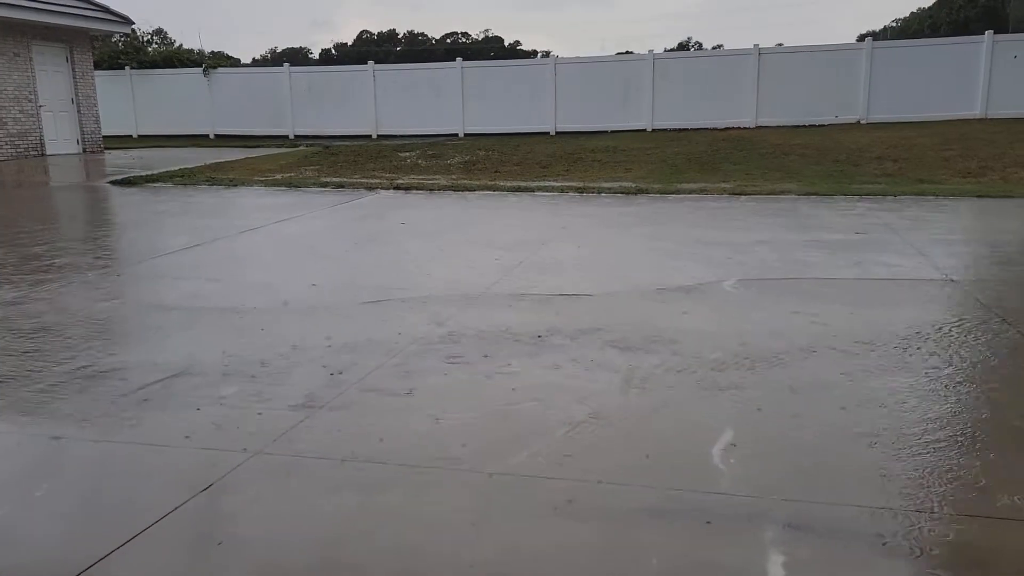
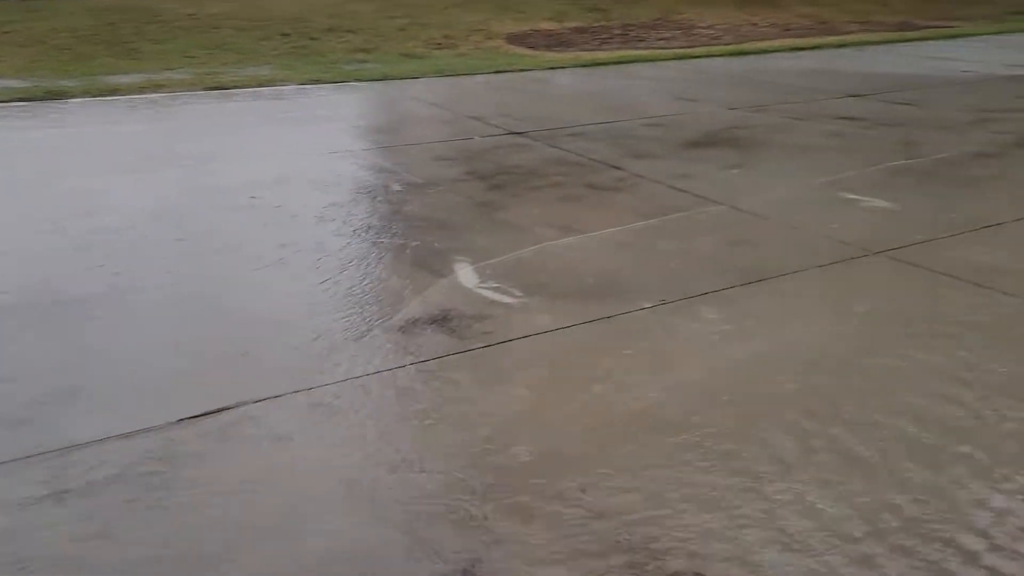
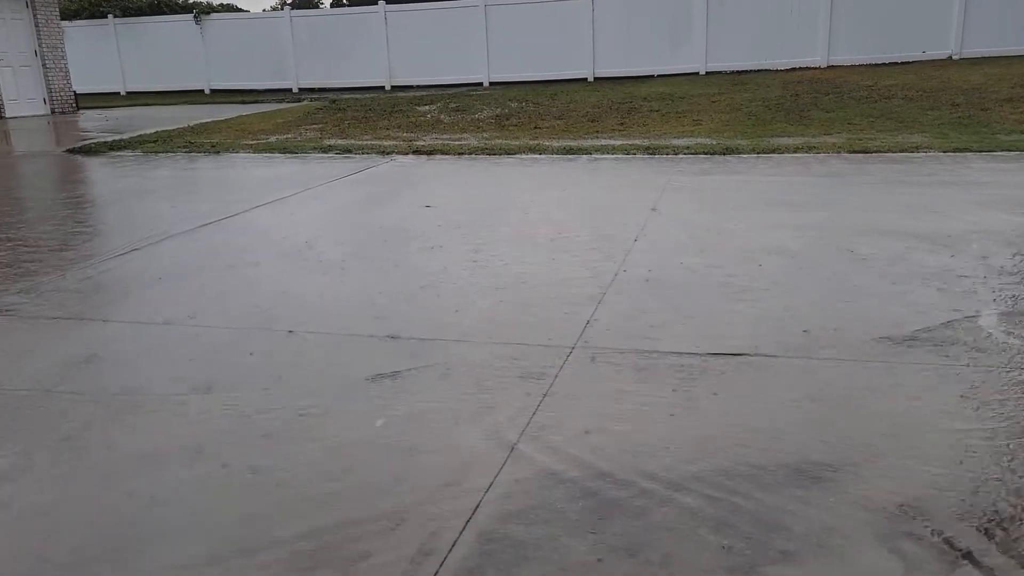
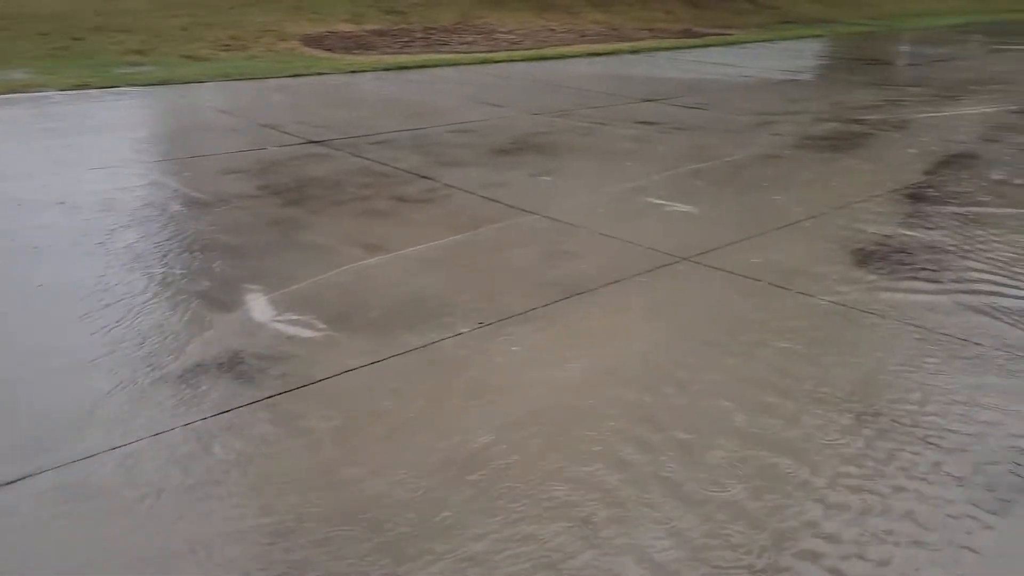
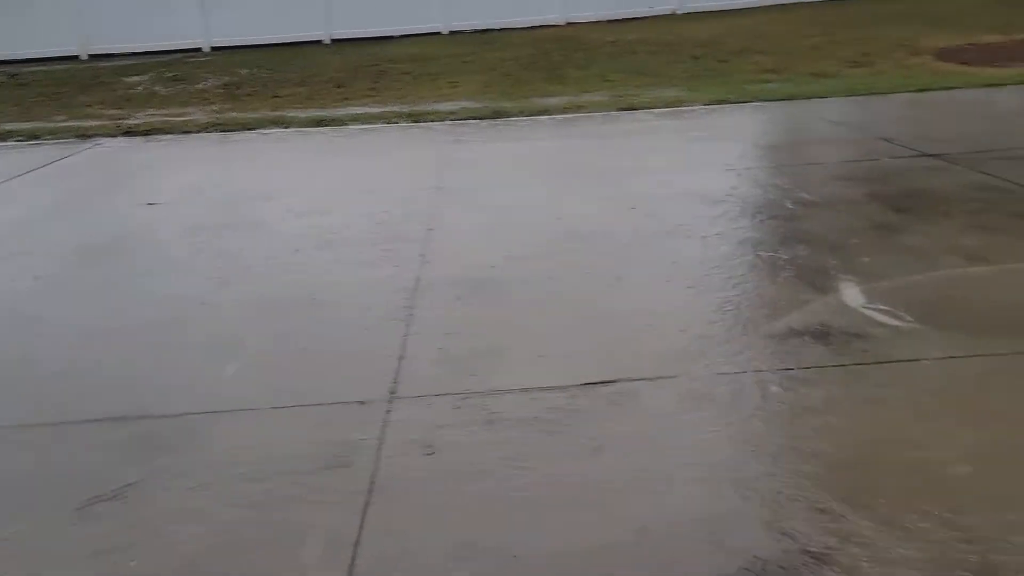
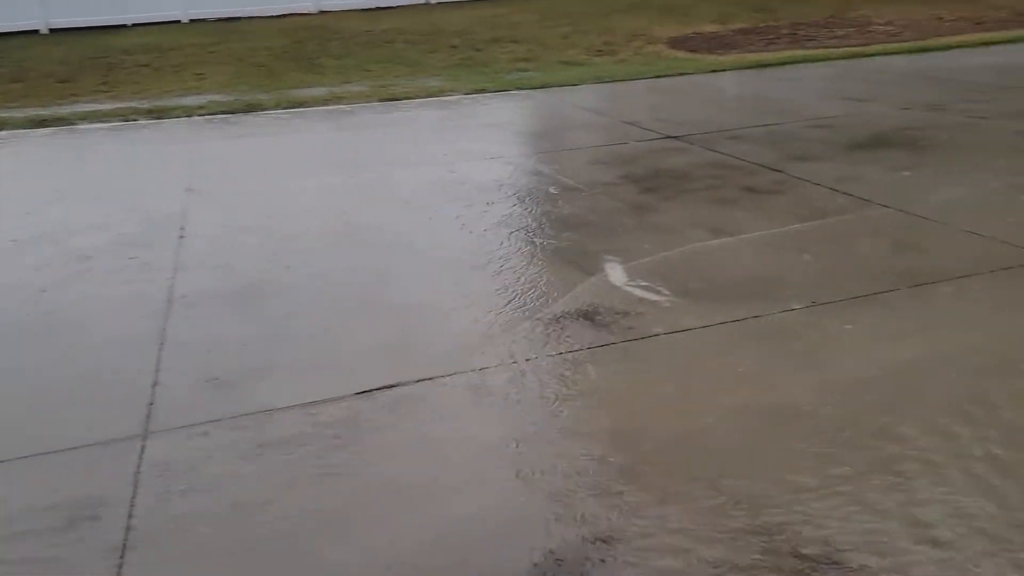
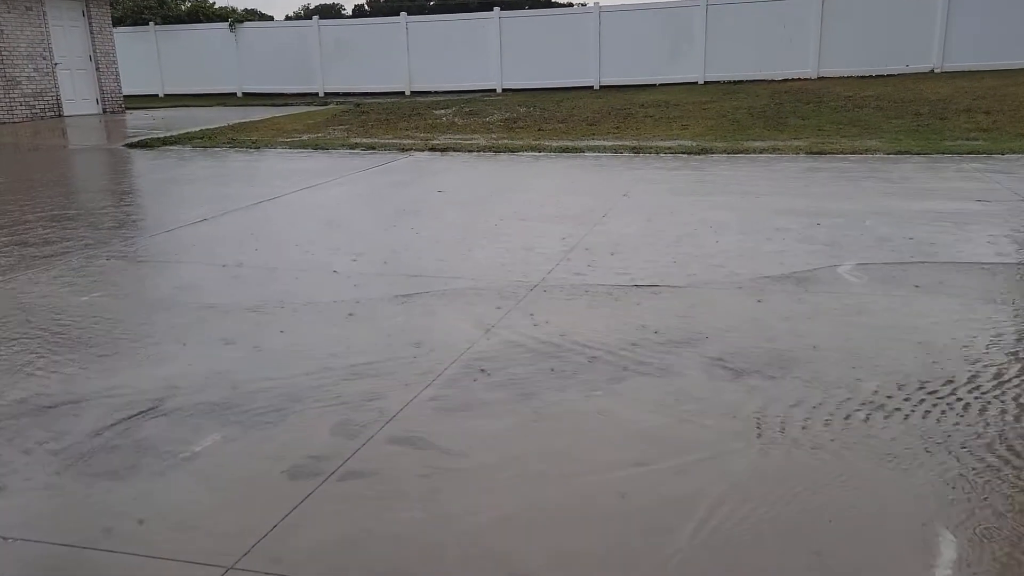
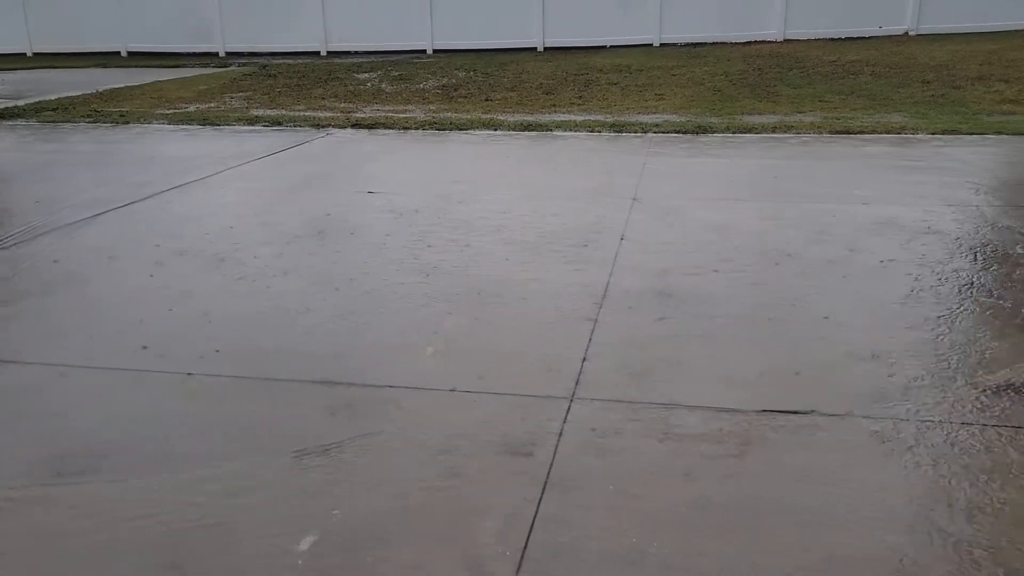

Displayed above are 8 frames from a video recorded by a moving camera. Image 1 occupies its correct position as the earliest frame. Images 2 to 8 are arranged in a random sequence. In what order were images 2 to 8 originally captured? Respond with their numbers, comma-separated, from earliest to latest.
7, 3, 8, 5, 6, 2, 4
